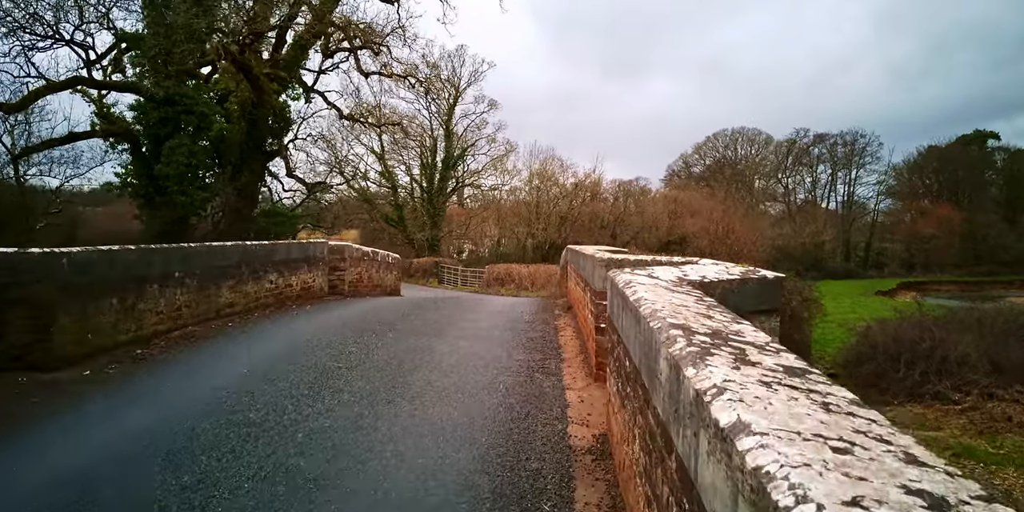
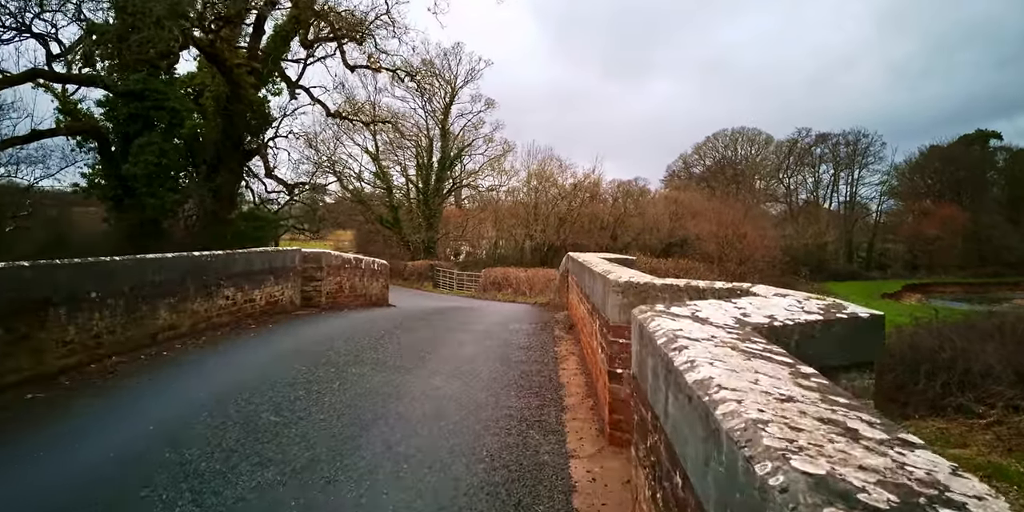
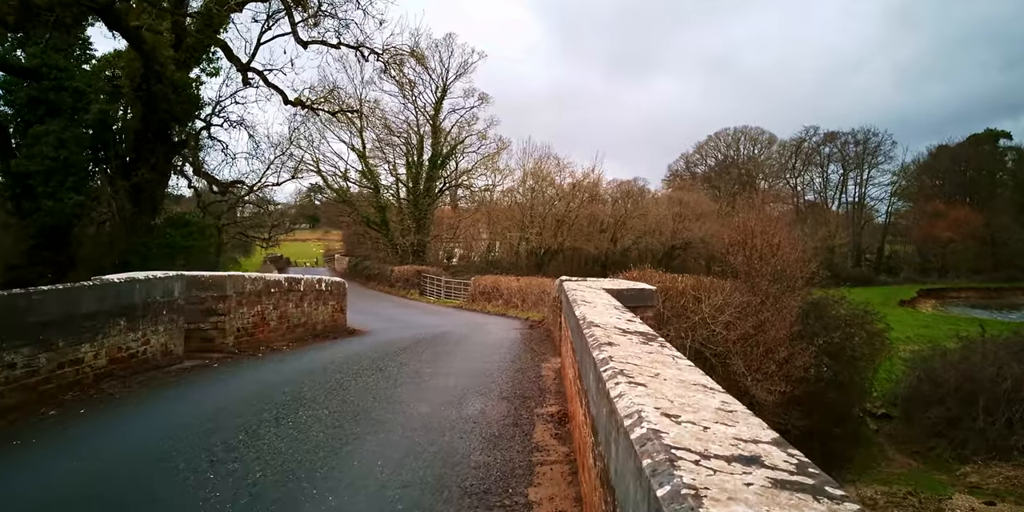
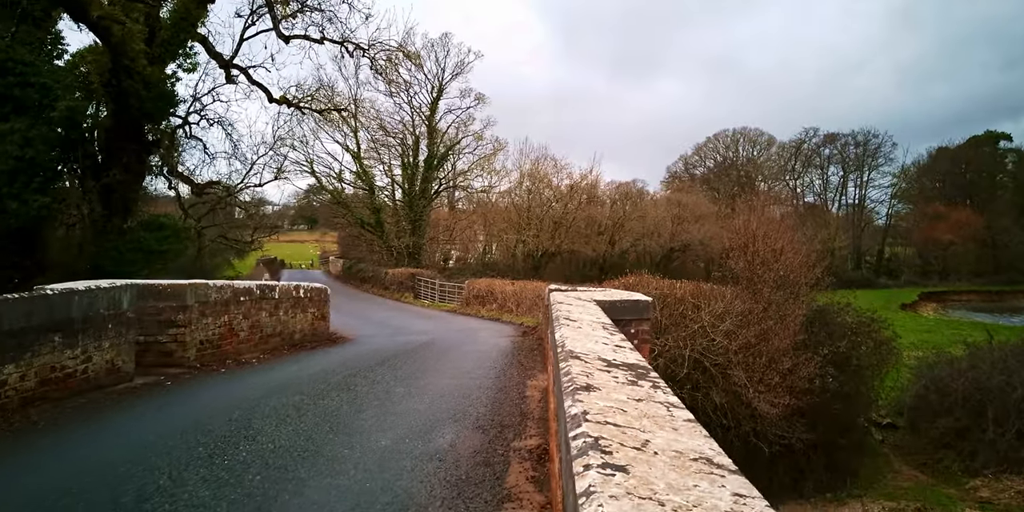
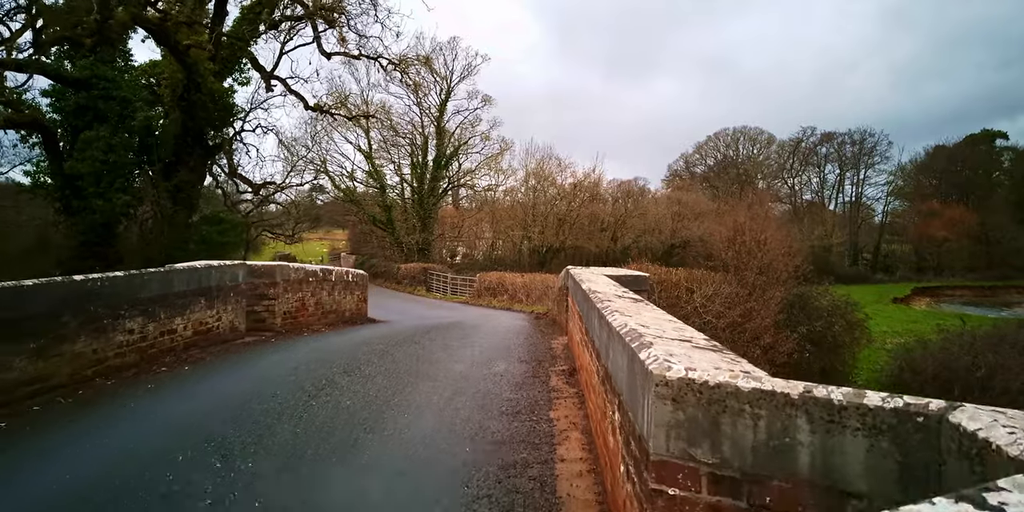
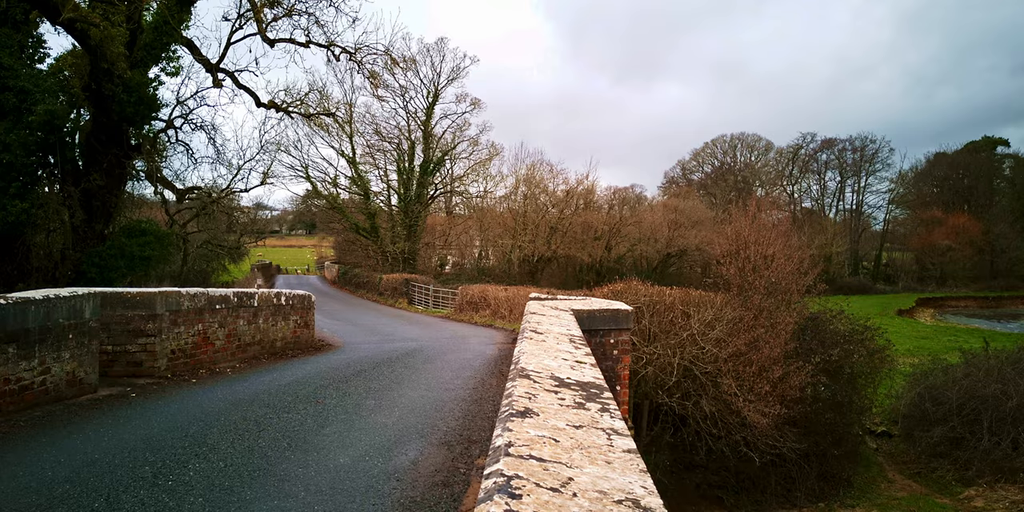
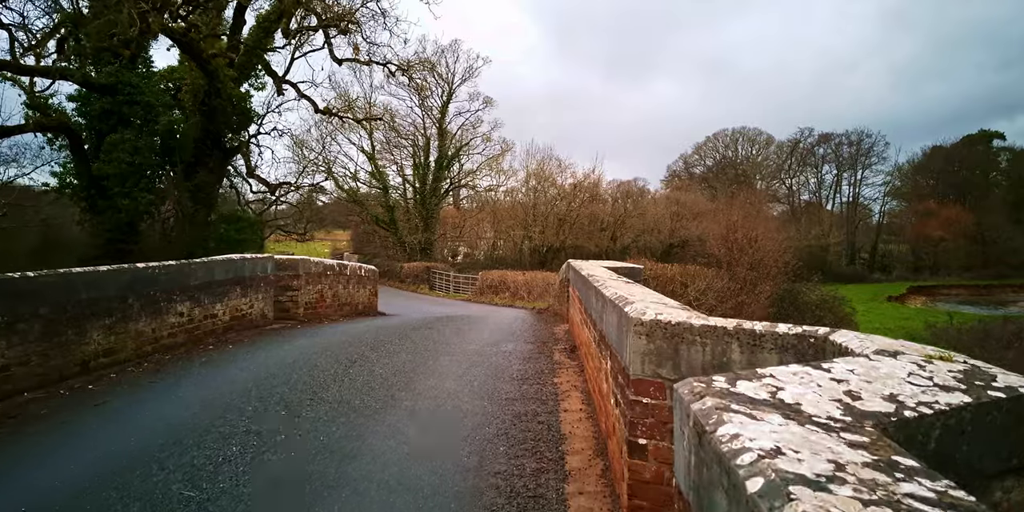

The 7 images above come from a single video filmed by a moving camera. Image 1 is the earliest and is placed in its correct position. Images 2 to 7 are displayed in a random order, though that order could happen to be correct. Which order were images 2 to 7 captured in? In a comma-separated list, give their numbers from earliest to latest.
2, 7, 5, 3, 4, 6
